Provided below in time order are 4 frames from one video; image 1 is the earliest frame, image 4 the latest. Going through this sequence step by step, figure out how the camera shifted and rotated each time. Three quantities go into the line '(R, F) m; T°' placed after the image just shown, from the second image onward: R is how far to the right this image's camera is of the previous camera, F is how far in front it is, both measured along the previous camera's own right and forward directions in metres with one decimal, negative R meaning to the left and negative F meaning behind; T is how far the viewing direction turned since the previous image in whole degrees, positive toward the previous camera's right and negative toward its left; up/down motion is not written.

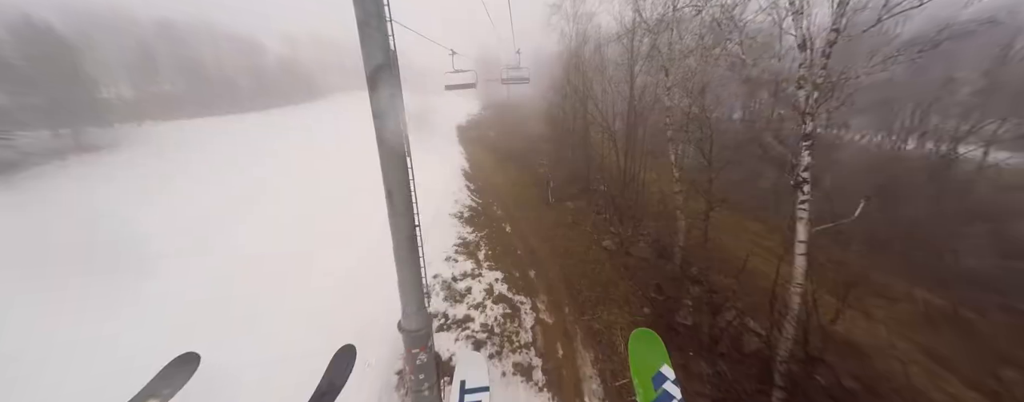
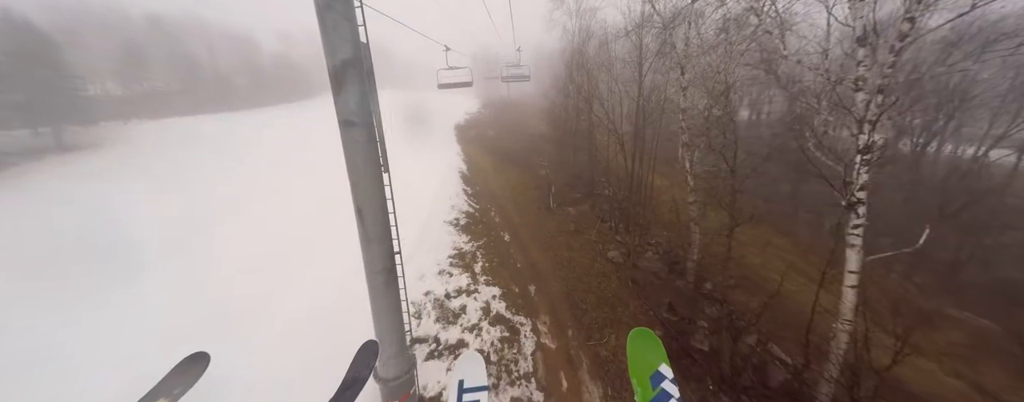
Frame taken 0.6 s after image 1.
(0.0, +0.6) m; 0°
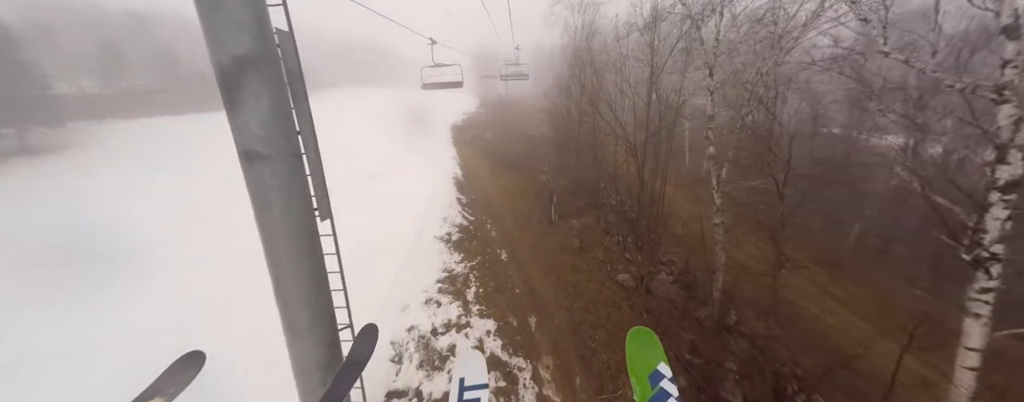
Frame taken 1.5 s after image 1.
(0.0, +0.9) m; 0°
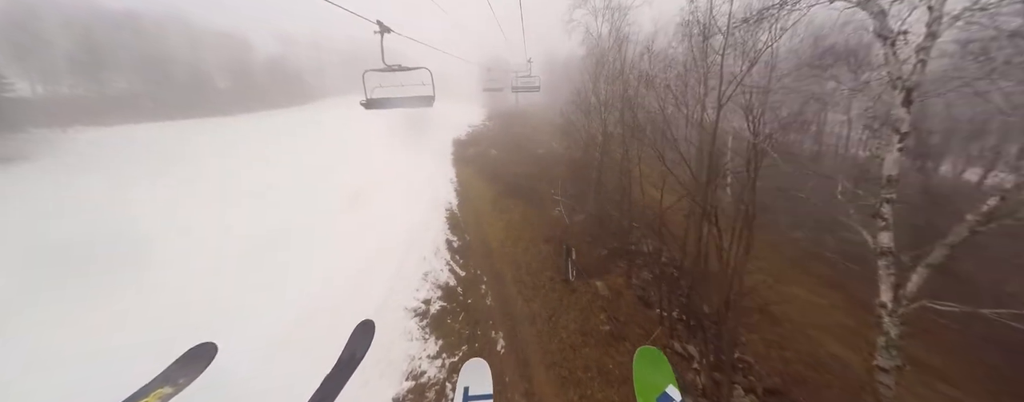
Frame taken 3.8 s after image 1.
(0.0, +2.3) m; -1°
